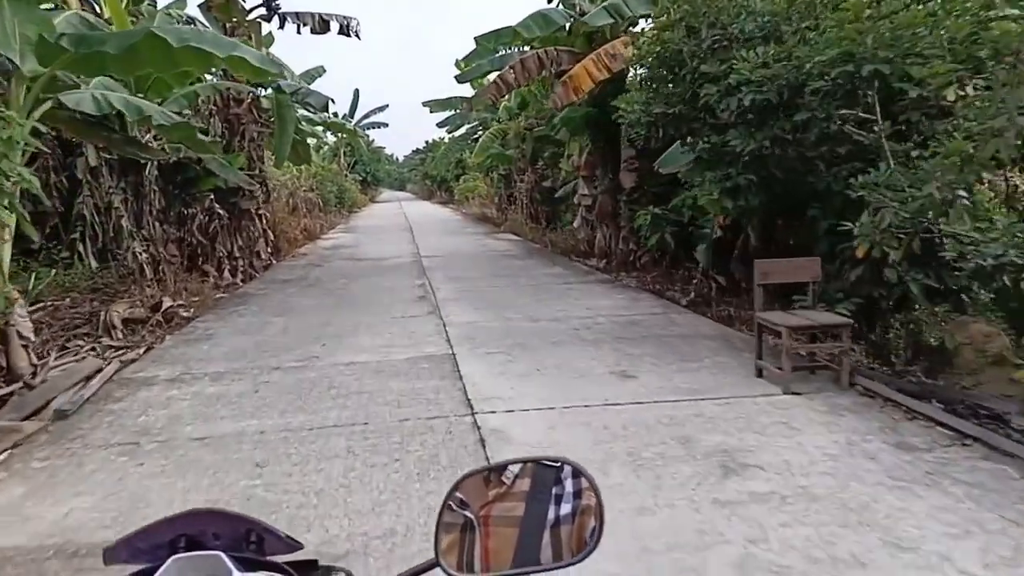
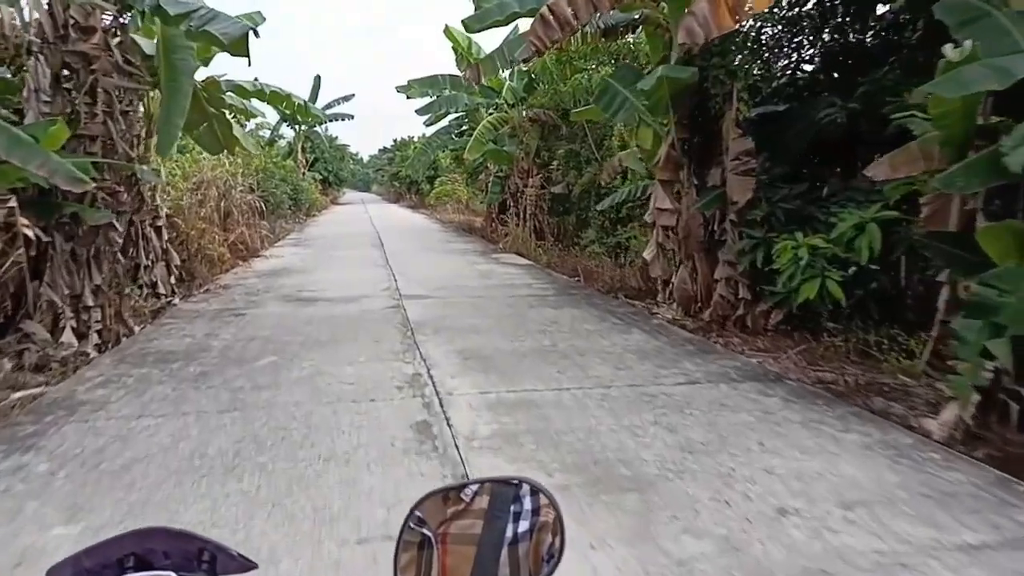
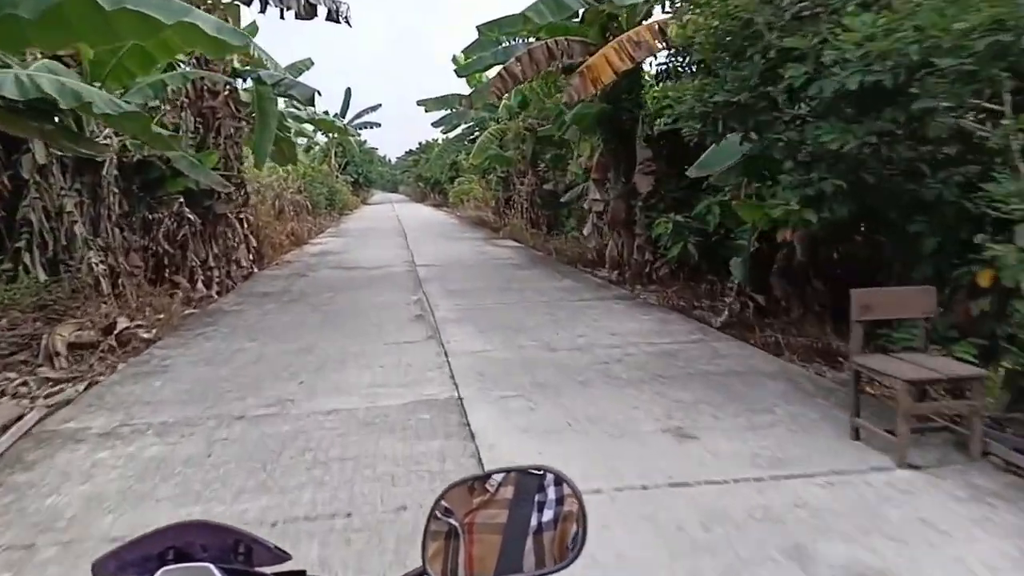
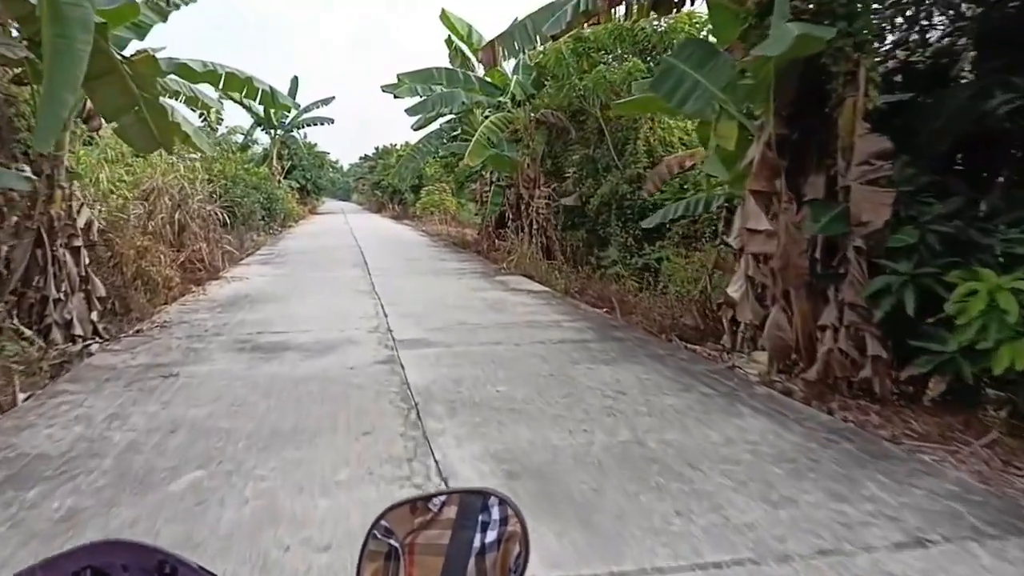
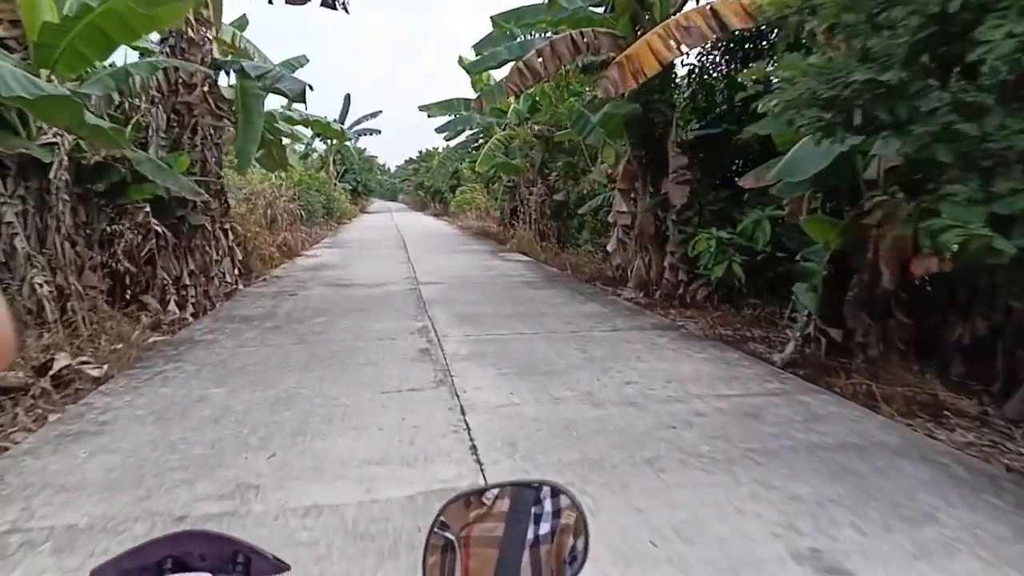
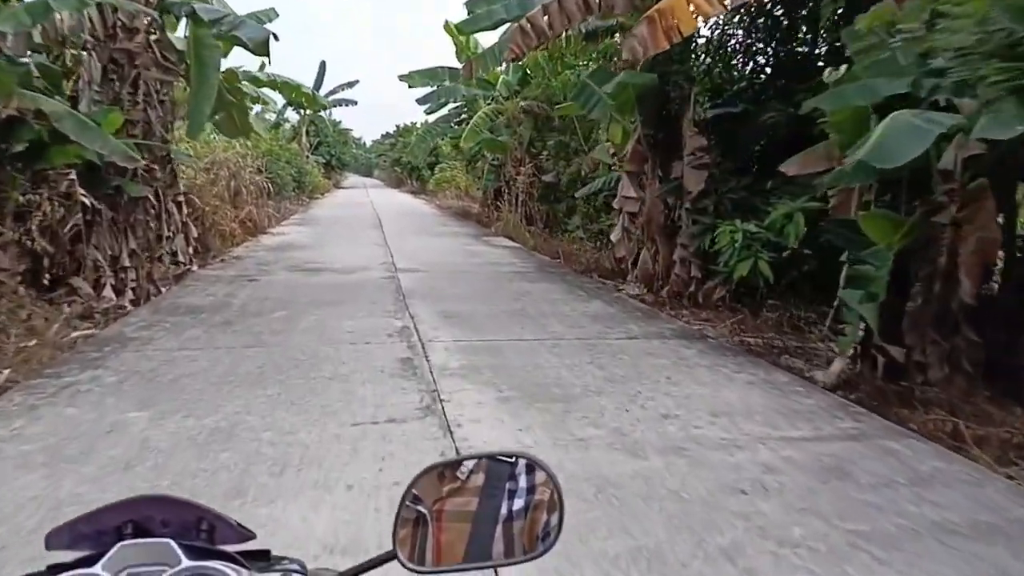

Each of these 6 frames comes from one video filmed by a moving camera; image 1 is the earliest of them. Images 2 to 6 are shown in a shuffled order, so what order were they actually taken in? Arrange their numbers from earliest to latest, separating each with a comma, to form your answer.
3, 5, 6, 2, 4
